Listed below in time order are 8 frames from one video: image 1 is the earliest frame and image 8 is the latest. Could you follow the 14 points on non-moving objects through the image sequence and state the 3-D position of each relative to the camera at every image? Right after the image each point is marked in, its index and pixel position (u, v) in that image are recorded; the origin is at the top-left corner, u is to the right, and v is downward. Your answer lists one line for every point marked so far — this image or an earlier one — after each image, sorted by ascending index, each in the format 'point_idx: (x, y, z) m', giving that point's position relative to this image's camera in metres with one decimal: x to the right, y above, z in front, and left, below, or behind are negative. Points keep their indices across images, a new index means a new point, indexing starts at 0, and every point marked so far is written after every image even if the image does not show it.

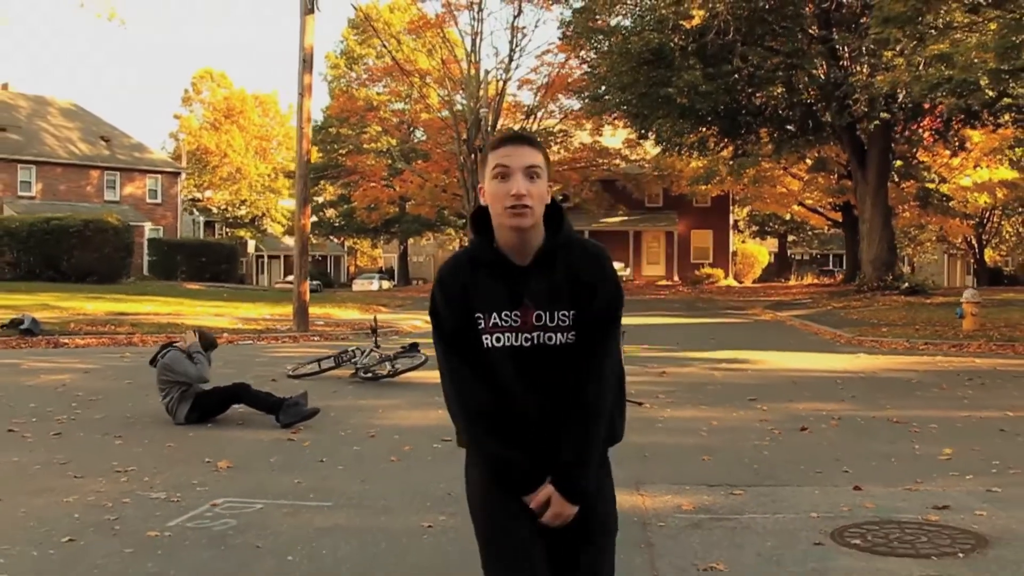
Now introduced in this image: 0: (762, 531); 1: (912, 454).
0: (+0.8, -0.8, +5.5) m
1: (+1.8, -0.7, +7.7) m
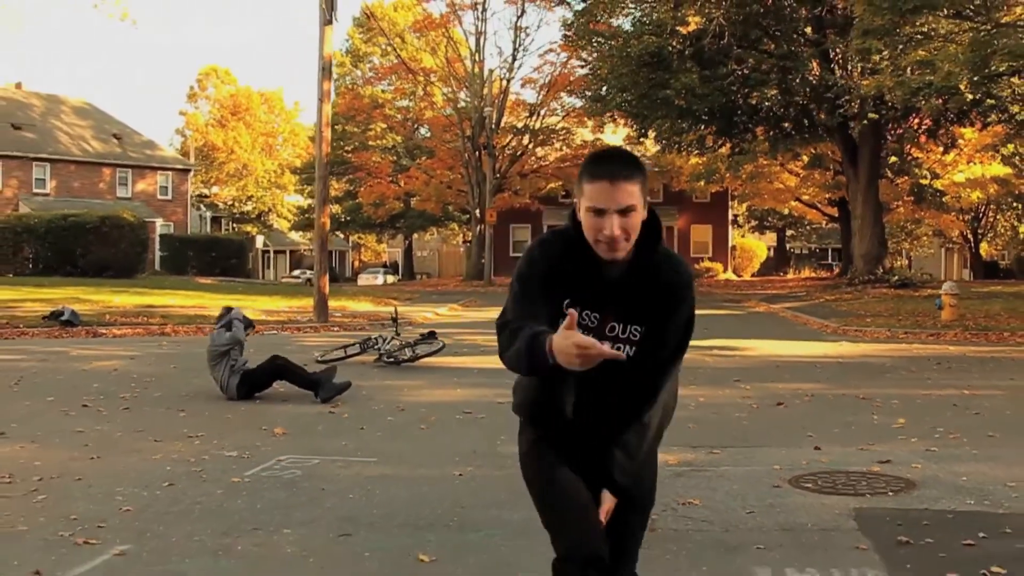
0: (+0.9, -0.7, +6.7) m
1: (+1.9, -0.7, +8.9) m
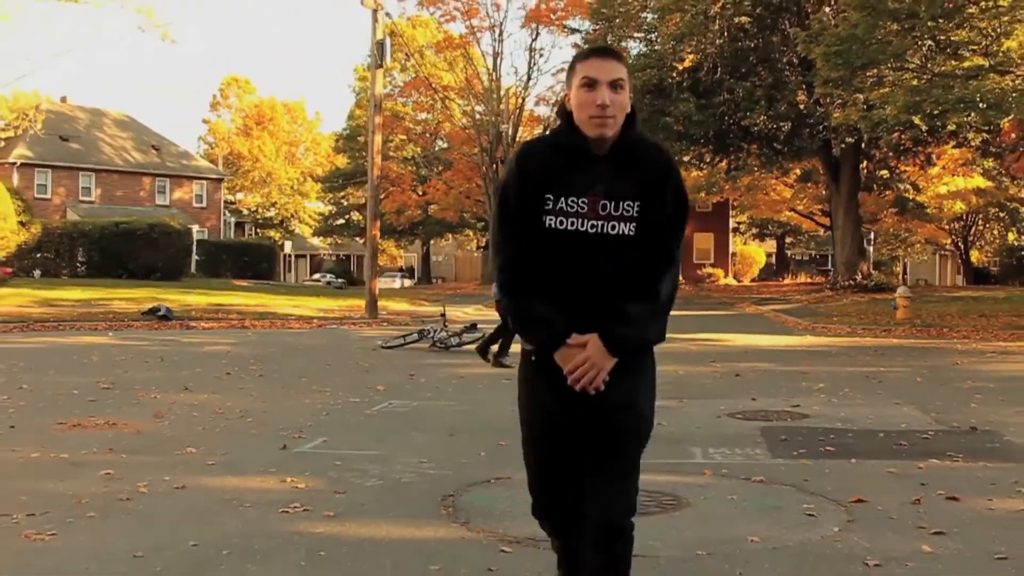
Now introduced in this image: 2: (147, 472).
0: (+1.1, -0.7, +10.2) m
1: (+2.1, -0.7, +12.4) m
2: (-1.6, -0.8, +7.3) m
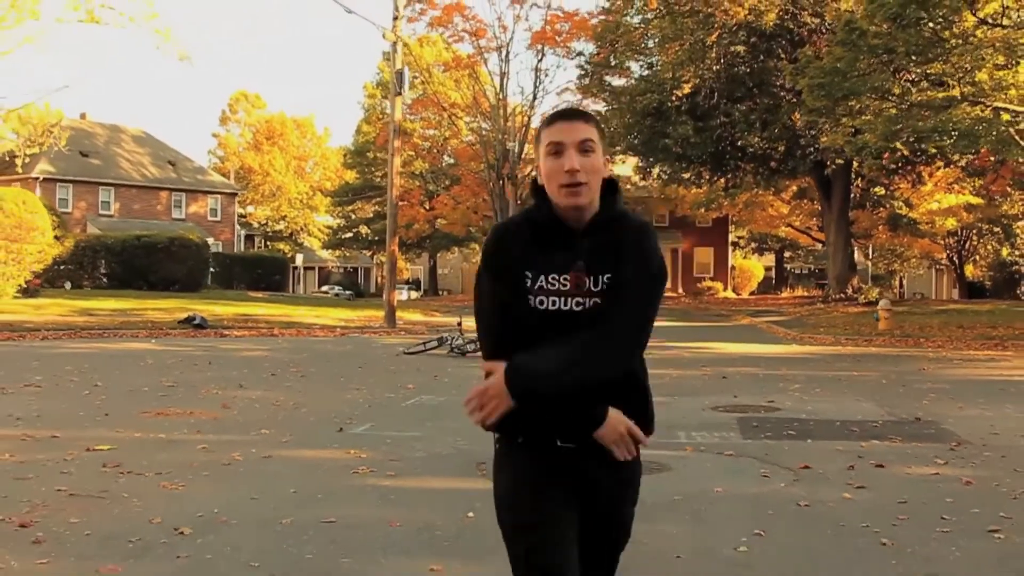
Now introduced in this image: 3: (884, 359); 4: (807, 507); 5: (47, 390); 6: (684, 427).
0: (+1.2, -0.8, +11.8) m
1: (+2.2, -0.8, +14.0) m
2: (-1.5, -0.8, +9.0) m
3: (+4.2, -0.8, +19.0) m
4: (+1.2, -0.9, +6.7) m
5: (-3.6, -0.8, +13.2) m
6: (+1.0, -0.8, +10.2) m
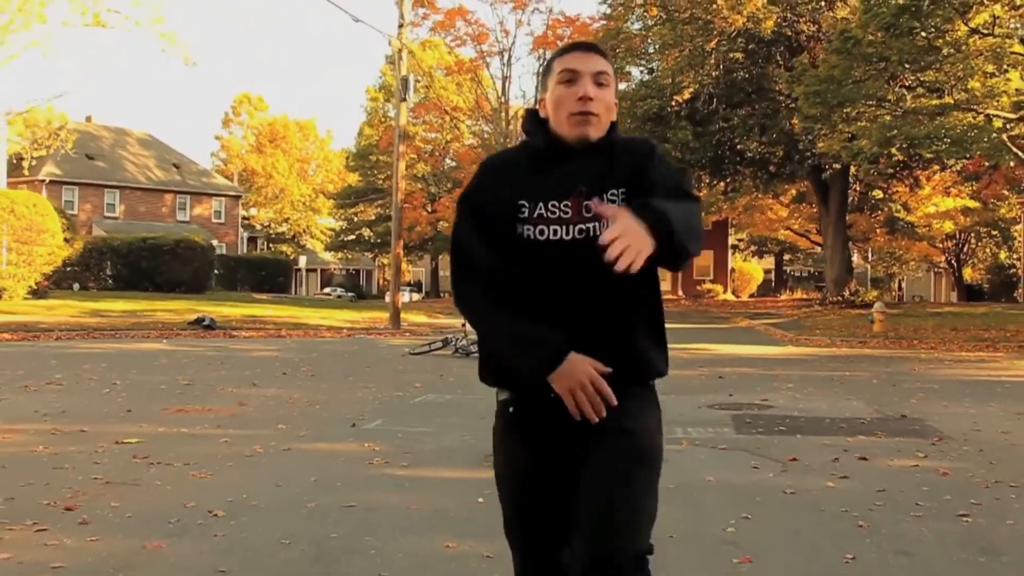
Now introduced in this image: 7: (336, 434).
0: (+1.2, -0.8, +12.4) m
1: (+2.2, -0.8, +14.5) m
2: (-1.4, -0.9, +9.5) m
3: (+4.2, -0.8, +19.5) m
4: (+1.2, -0.9, +7.2) m
5: (-3.6, -0.8, +13.7) m
6: (+1.1, -0.9, +10.7) m
7: (-1.0, -0.9, +9.8) m
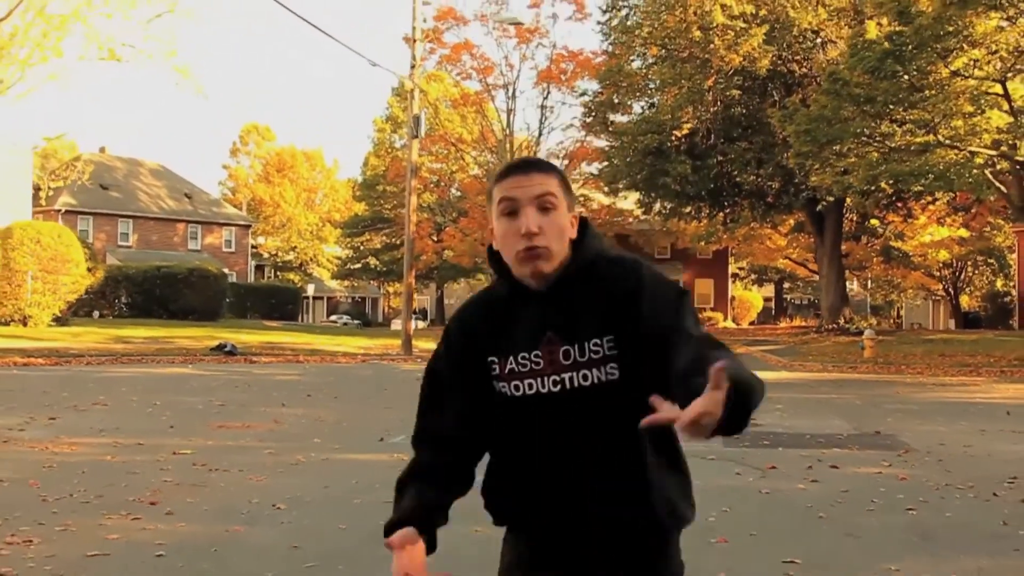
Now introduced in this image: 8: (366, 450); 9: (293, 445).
0: (+1.3, -1.1, +13.5) m
1: (+2.3, -1.1, +15.7) m
2: (-1.4, -1.0, +10.7) m
3: (+4.3, -1.2, +20.7) m
4: (+1.3, -1.0, +8.4) m
5: (-3.5, -1.0, +14.9) m
6: (+1.1, -1.1, +11.8) m
7: (-0.9, -1.0, +11.0) m
8: (-0.9, -1.0, +10.7) m
9: (-1.5, -1.0, +11.1) m
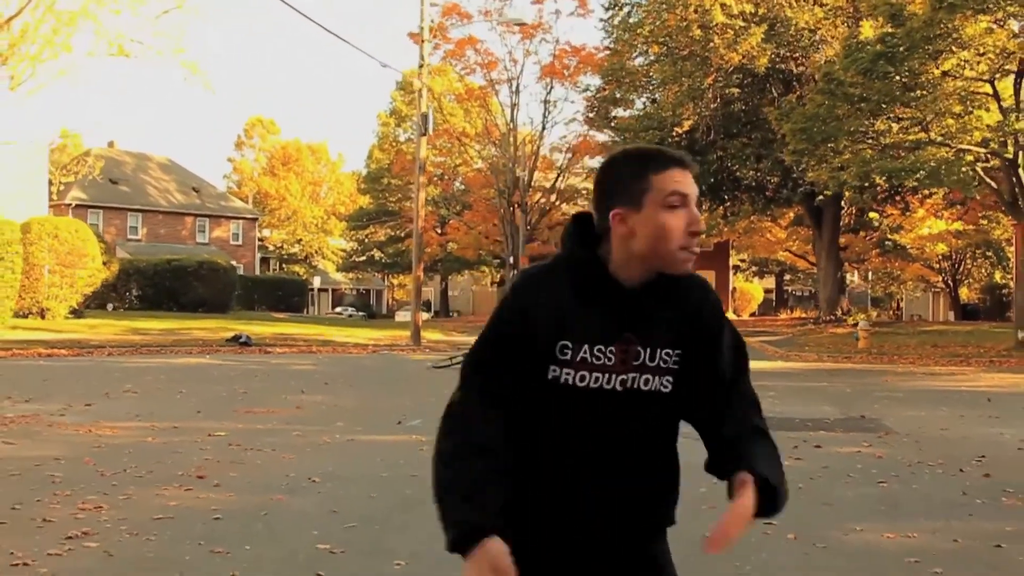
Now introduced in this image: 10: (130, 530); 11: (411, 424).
0: (+1.4, -1.0, +14.4) m
1: (+2.4, -1.0, +16.6) m
2: (-1.3, -1.0, +11.5) m
3: (+4.4, -1.1, +21.5) m
4: (+1.3, -1.0, +9.2) m
5: (-3.4, -1.0, +15.7) m
6: (+1.2, -1.0, +12.7) m
7: (-0.9, -1.0, +11.8) m
8: (-0.9, -1.0, +11.5) m
9: (-1.4, -1.0, +12.0) m
10: (-1.5, -0.9, +6.6) m
11: (-0.7, -1.0, +12.4) m
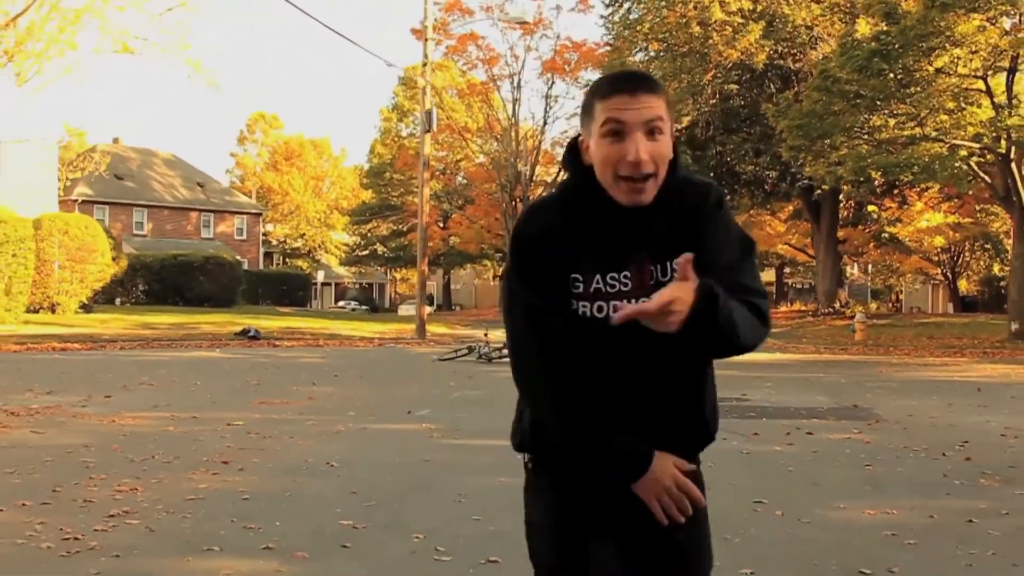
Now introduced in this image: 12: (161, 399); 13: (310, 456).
0: (+1.4, -1.0, +14.9) m
1: (+2.4, -1.0, +17.1) m
2: (-1.3, -1.0, +12.0) m
3: (+4.4, -1.0, +22.0) m
4: (+1.4, -1.0, +9.7) m
5: (-3.4, -0.9, +16.2) m
6: (+1.2, -1.0, +13.2) m
7: (-0.8, -1.0, +12.4) m
8: (-0.8, -1.0, +12.1) m
9: (-1.4, -1.0, +12.5) m
10: (-1.5, -0.9, +7.1) m
11: (-0.7, -1.0, +12.9) m
12: (-3.0, -1.0, +14.6) m
13: (-1.1, -0.9, +9.4) m
